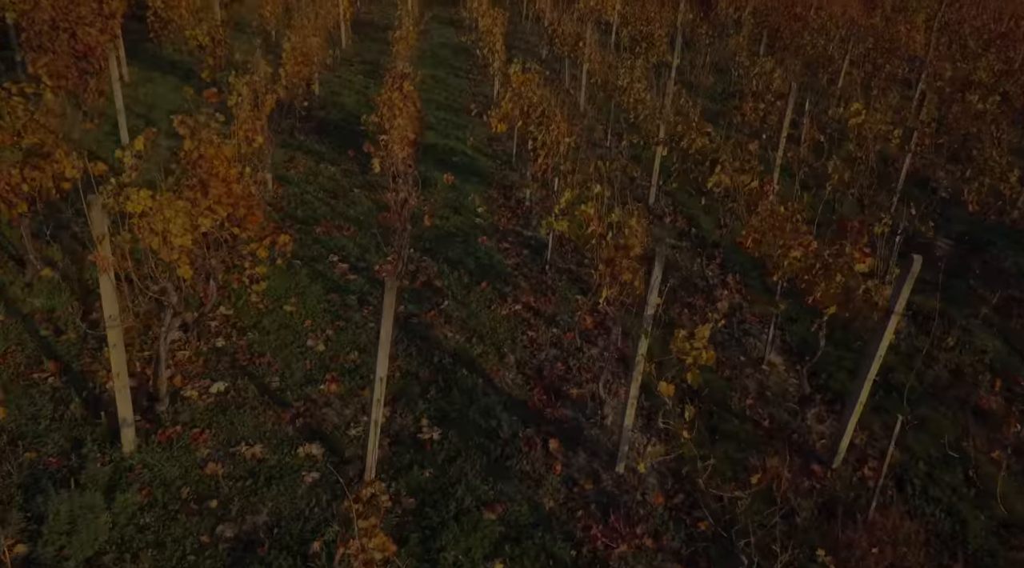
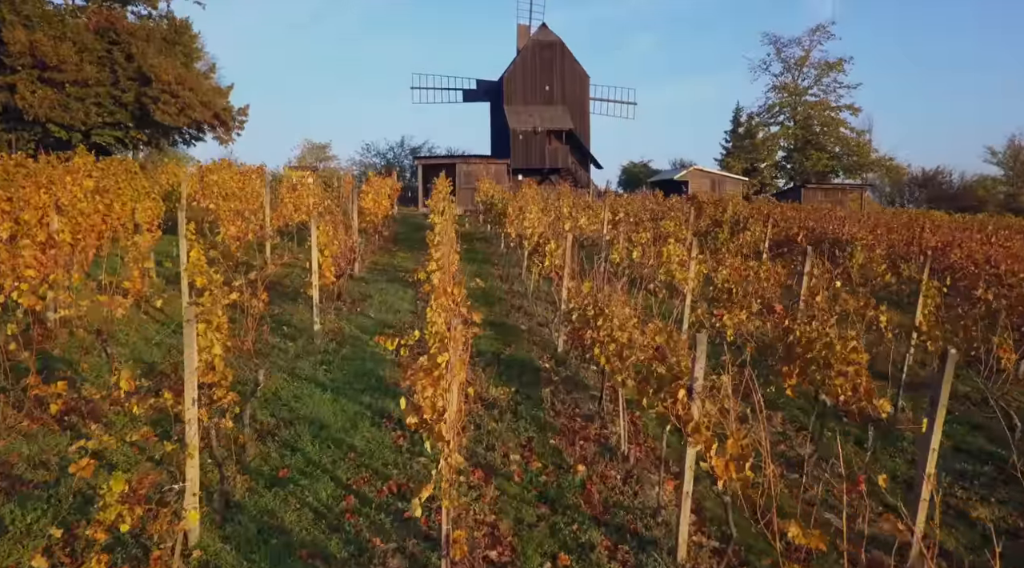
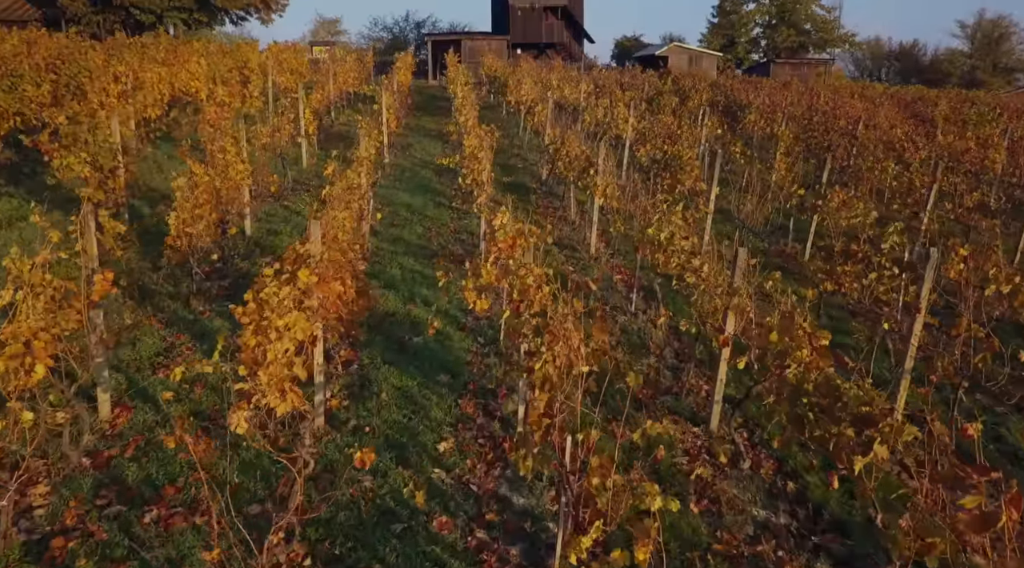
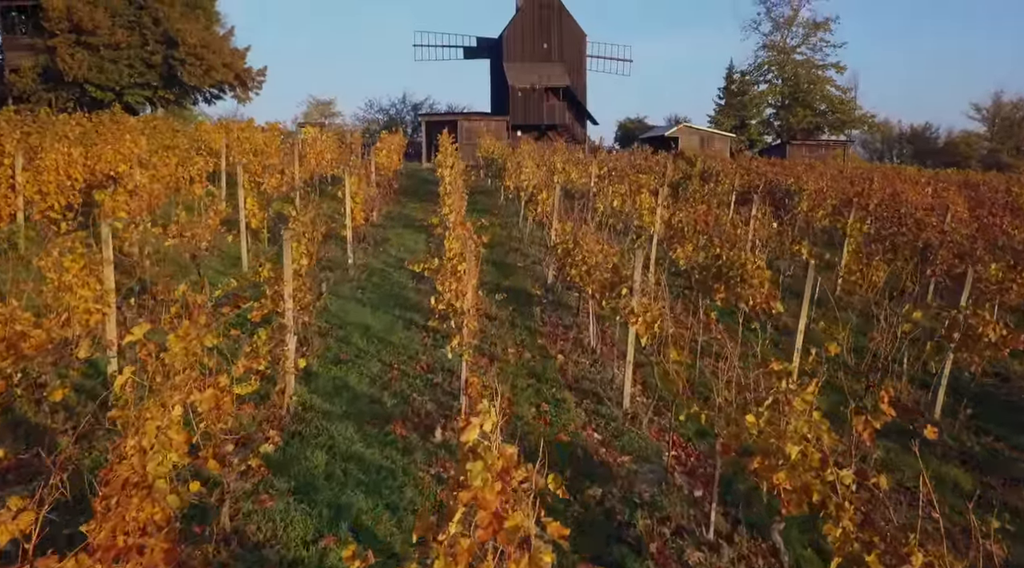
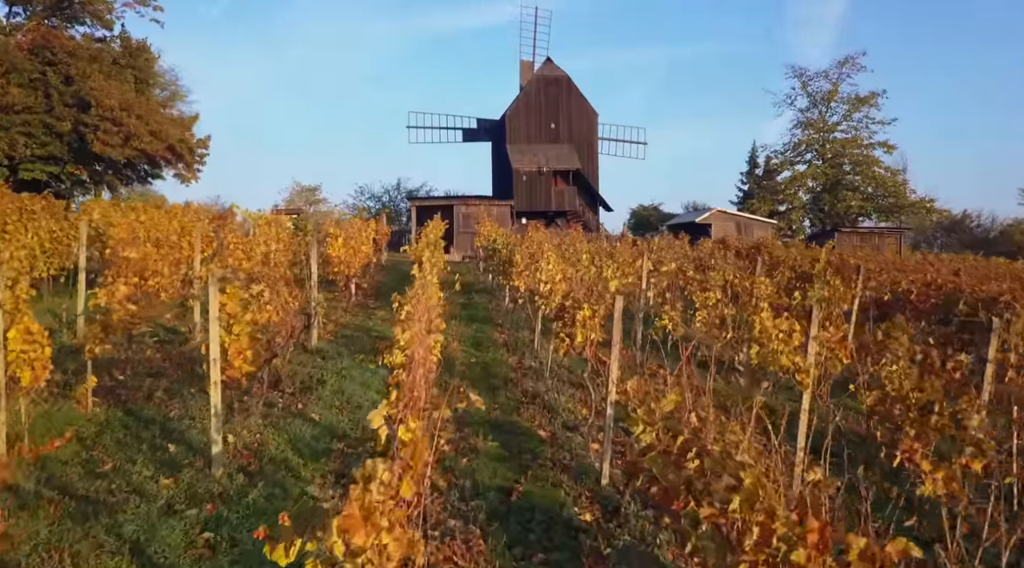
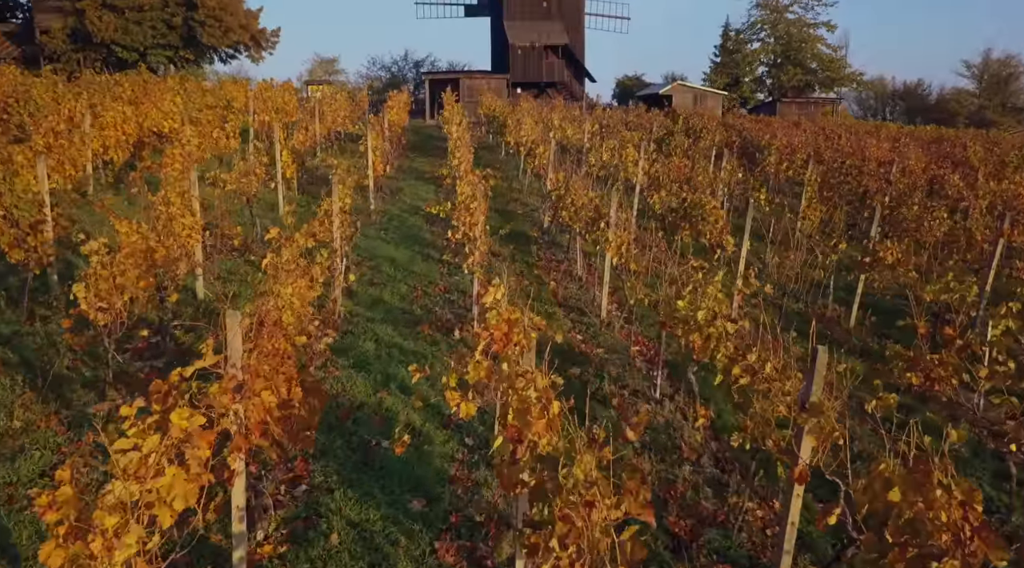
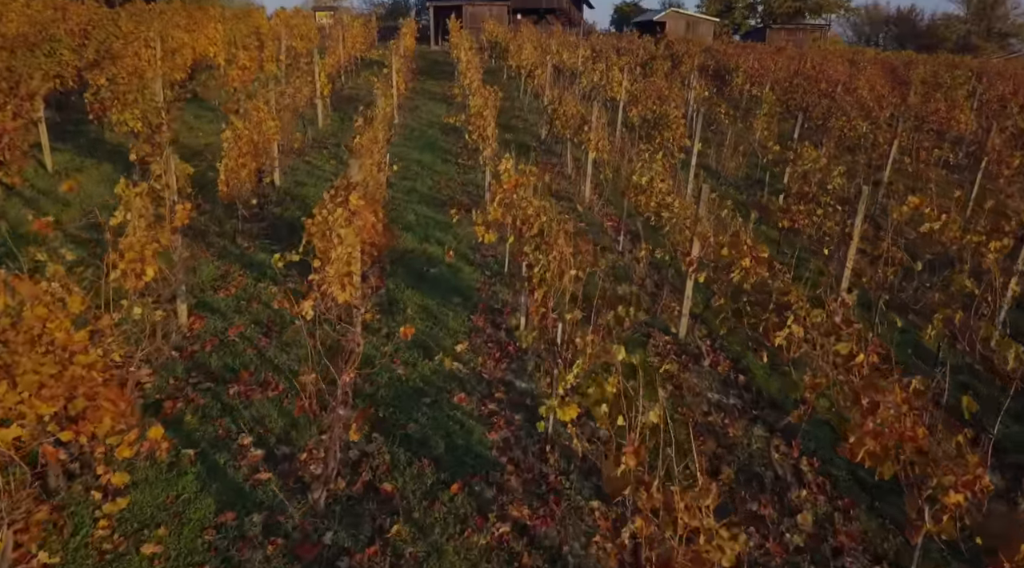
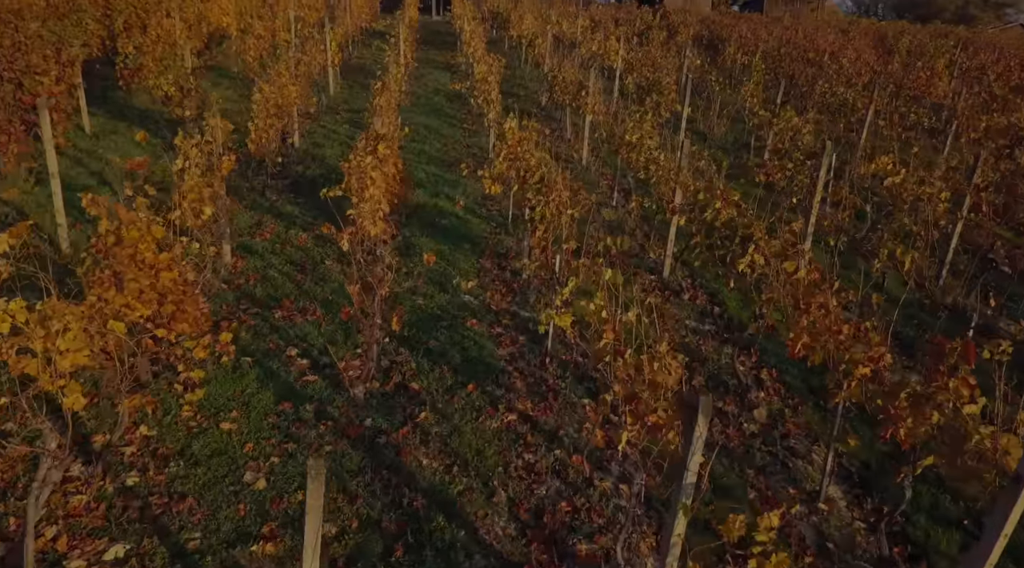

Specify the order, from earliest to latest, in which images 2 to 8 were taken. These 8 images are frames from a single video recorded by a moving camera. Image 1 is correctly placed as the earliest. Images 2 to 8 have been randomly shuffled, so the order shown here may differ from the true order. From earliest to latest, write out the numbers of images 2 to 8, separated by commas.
8, 7, 3, 6, 4, 2, 5
